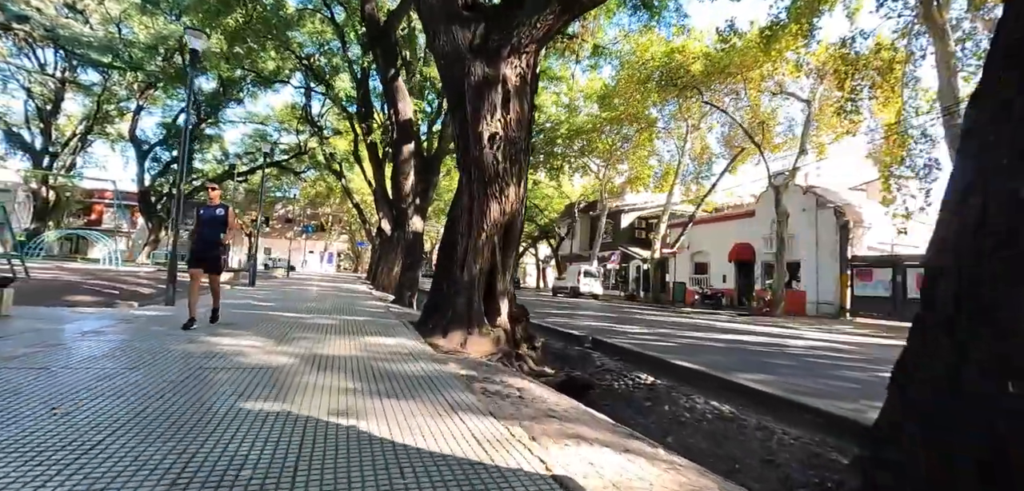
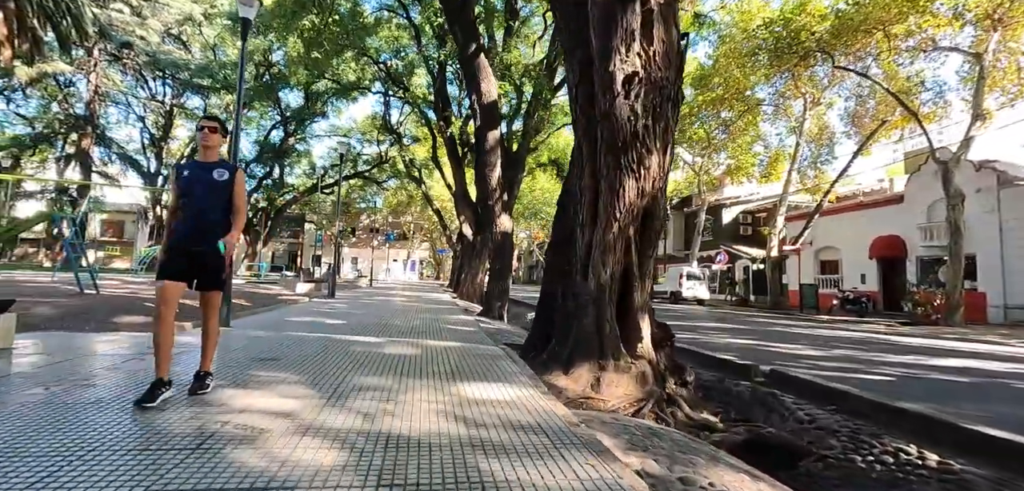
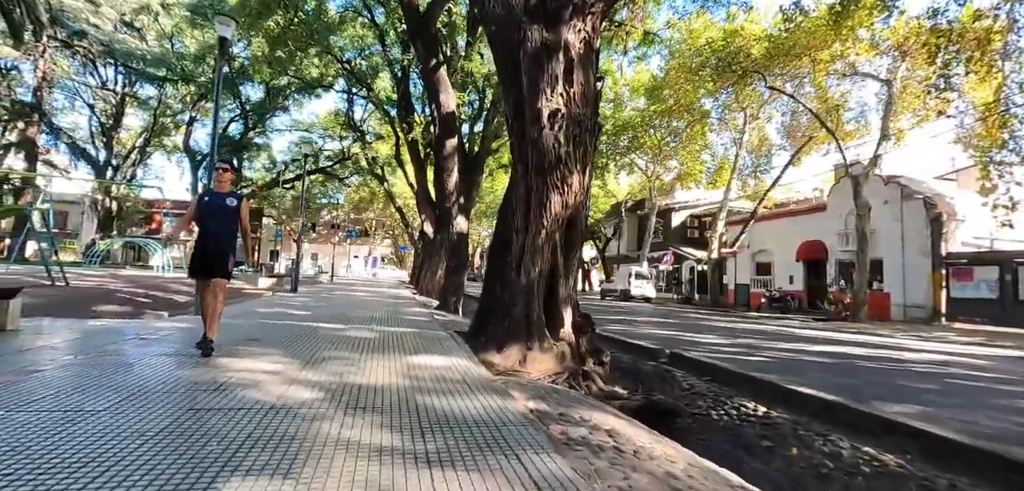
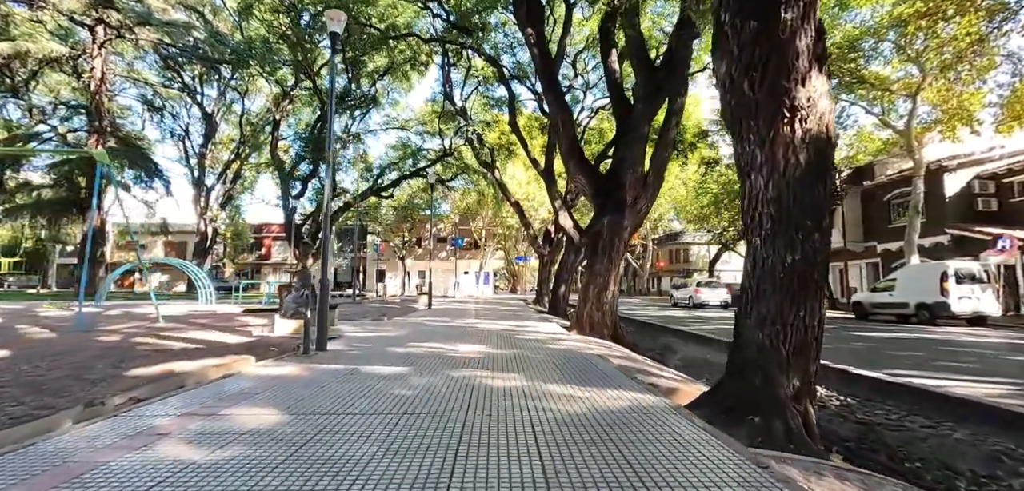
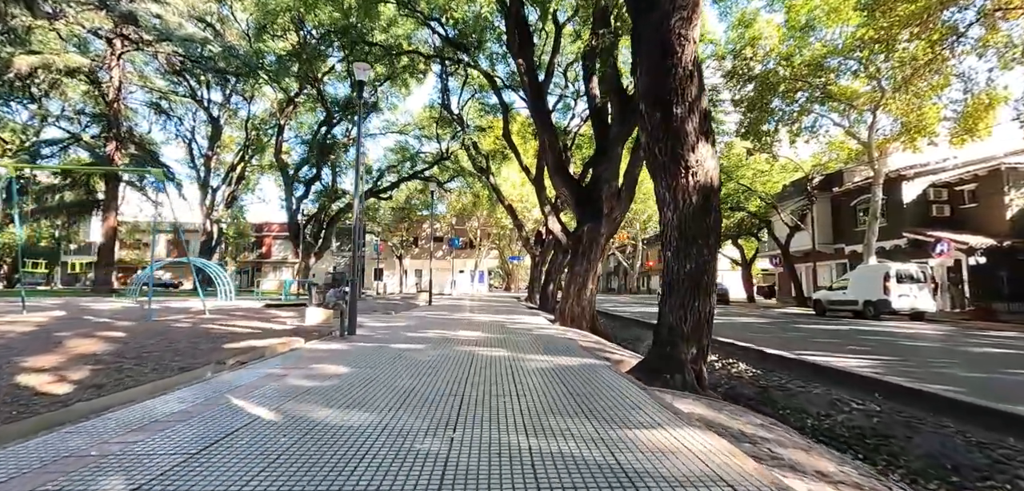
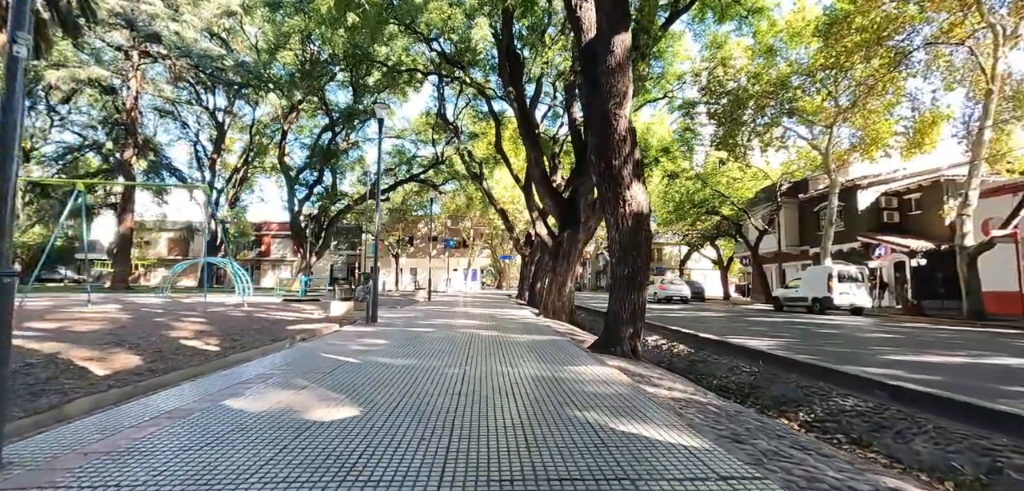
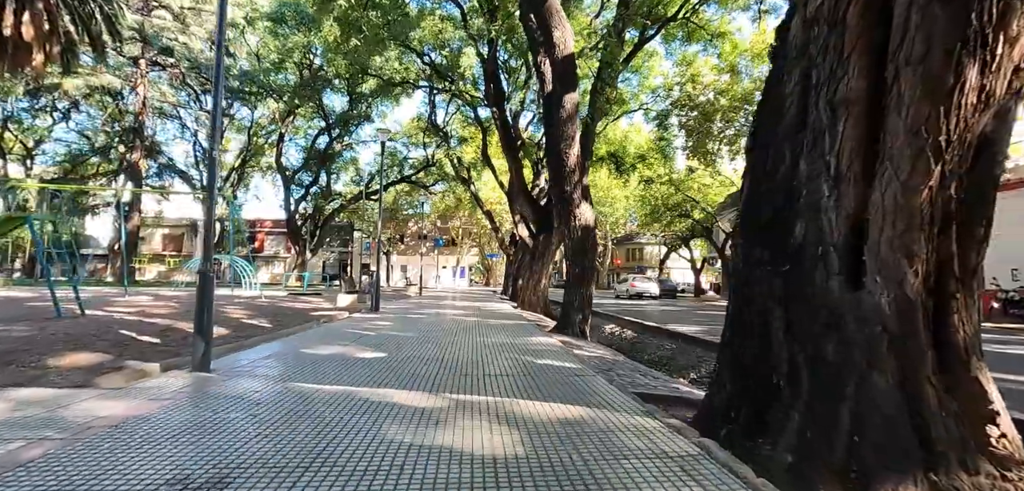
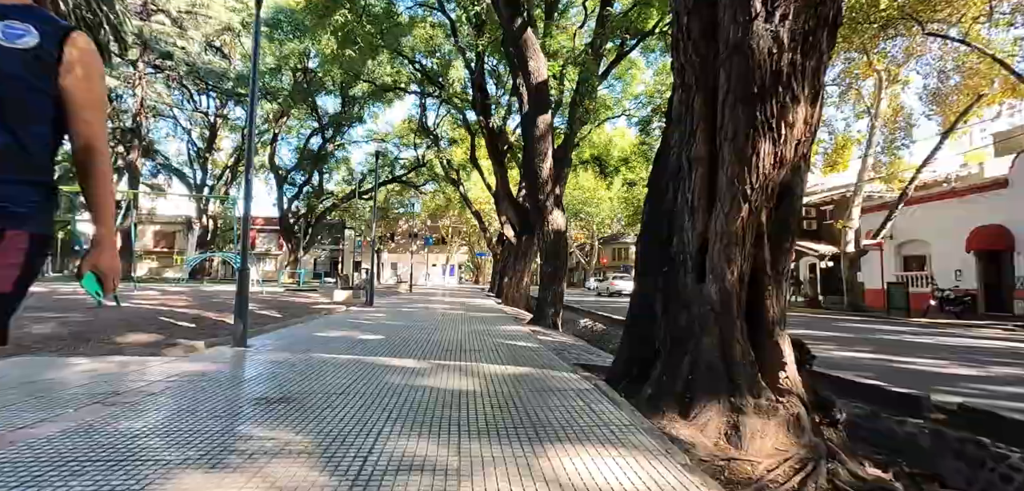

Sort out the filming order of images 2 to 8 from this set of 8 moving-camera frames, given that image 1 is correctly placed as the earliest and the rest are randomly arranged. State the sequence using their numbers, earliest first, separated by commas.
3, 2, 8, 7, 6, 5, 4
